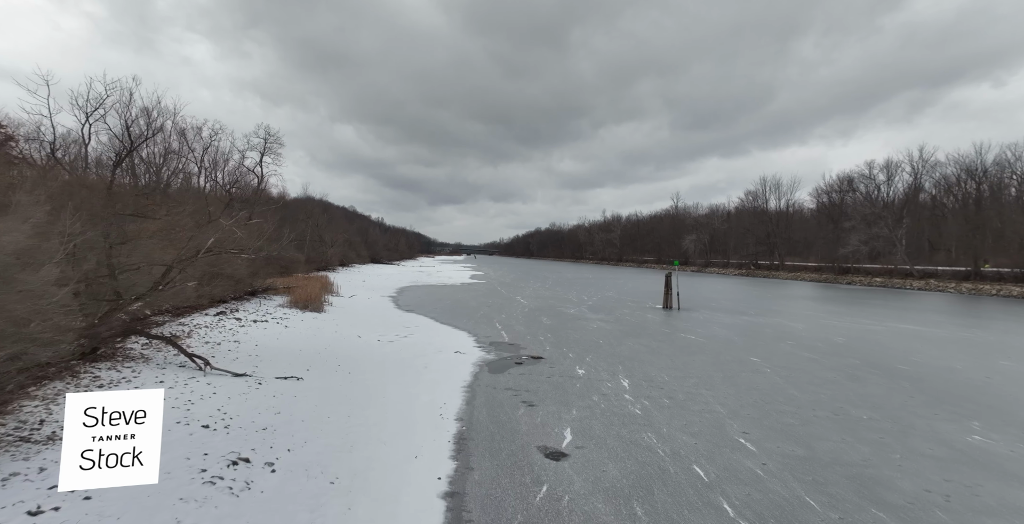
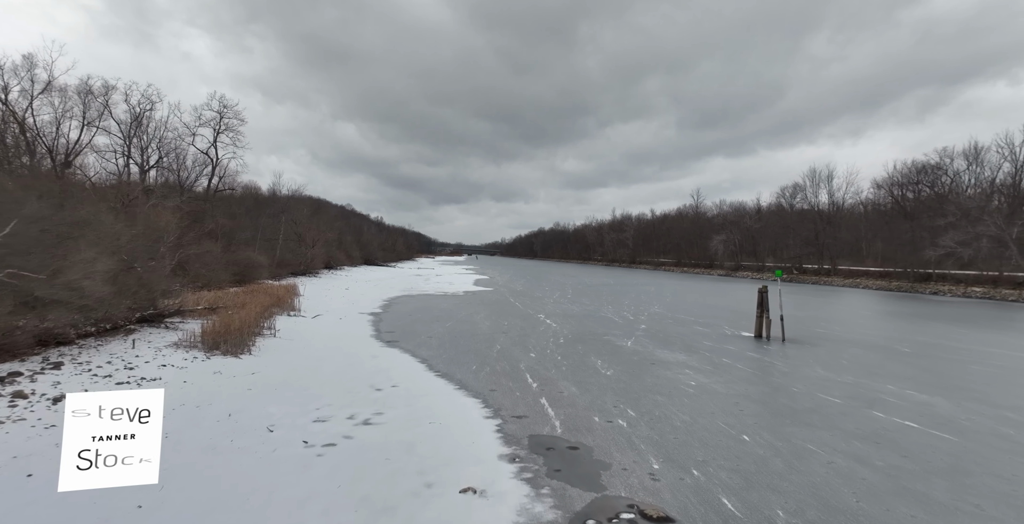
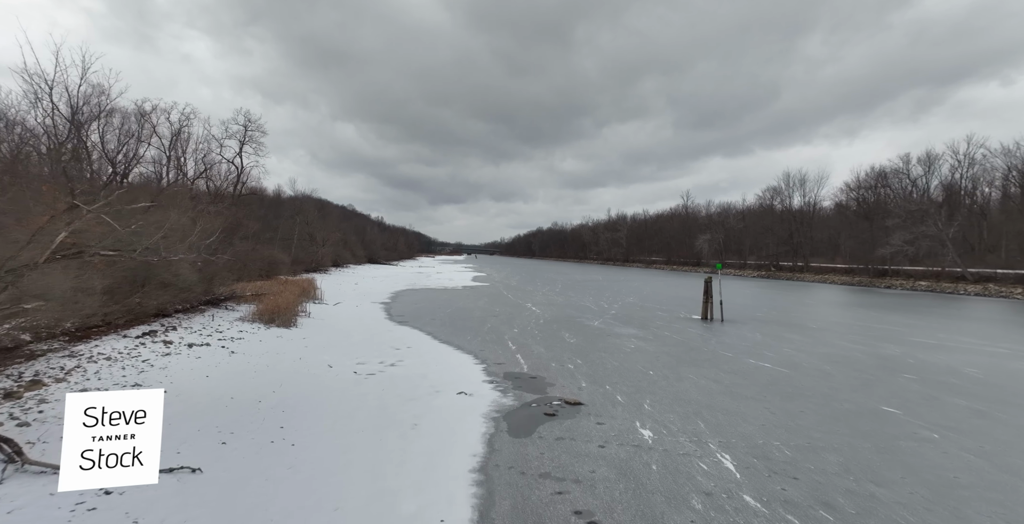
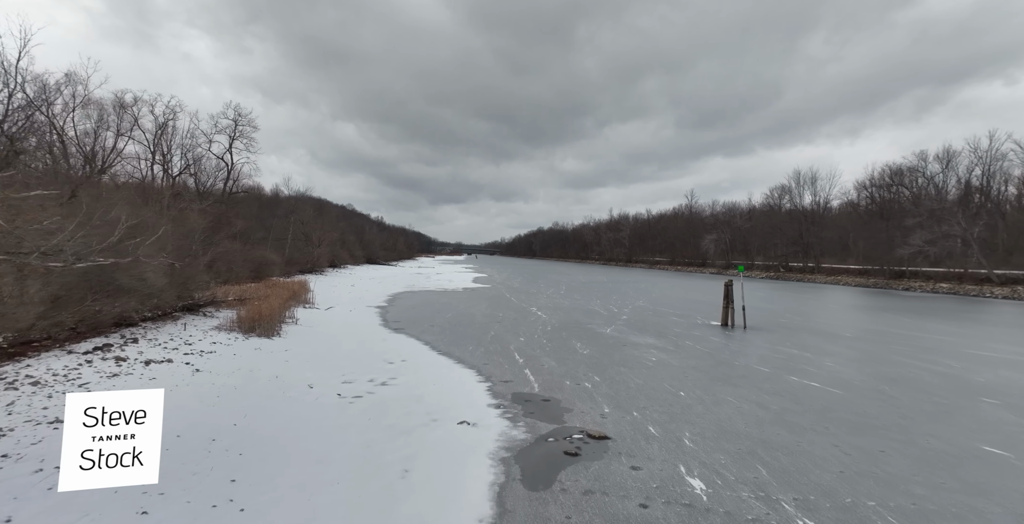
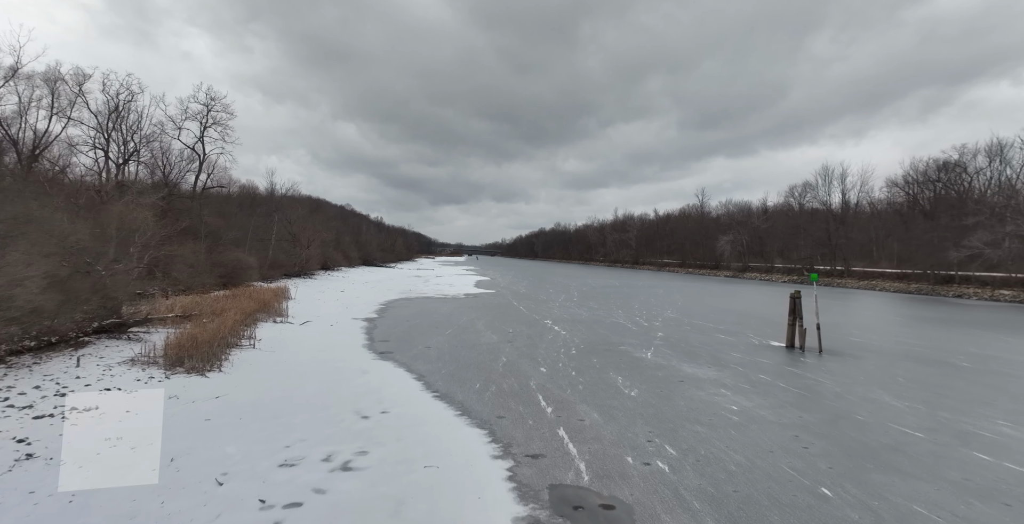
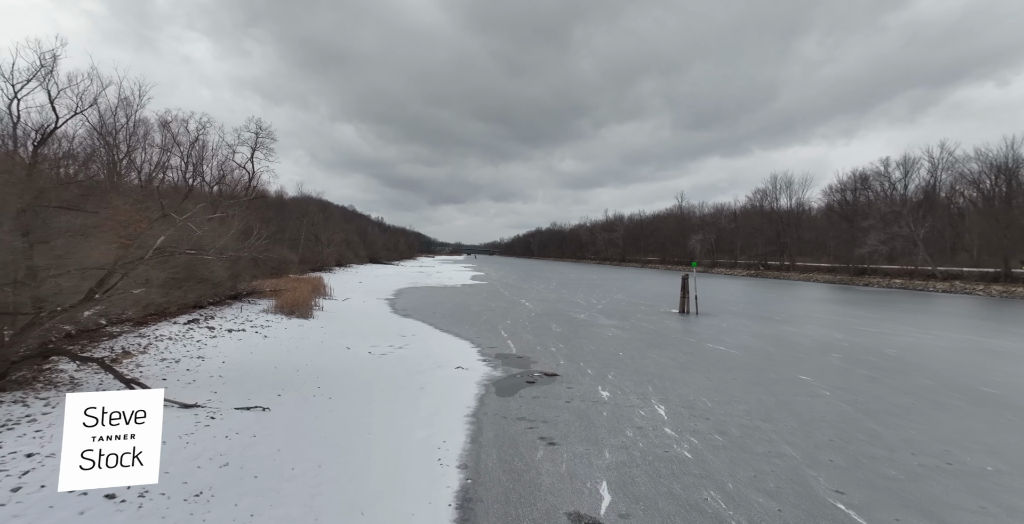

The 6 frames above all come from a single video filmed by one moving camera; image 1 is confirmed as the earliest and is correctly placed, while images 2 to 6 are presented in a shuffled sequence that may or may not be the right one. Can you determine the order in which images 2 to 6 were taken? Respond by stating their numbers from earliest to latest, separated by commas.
6, 3, 4, 2, 5
